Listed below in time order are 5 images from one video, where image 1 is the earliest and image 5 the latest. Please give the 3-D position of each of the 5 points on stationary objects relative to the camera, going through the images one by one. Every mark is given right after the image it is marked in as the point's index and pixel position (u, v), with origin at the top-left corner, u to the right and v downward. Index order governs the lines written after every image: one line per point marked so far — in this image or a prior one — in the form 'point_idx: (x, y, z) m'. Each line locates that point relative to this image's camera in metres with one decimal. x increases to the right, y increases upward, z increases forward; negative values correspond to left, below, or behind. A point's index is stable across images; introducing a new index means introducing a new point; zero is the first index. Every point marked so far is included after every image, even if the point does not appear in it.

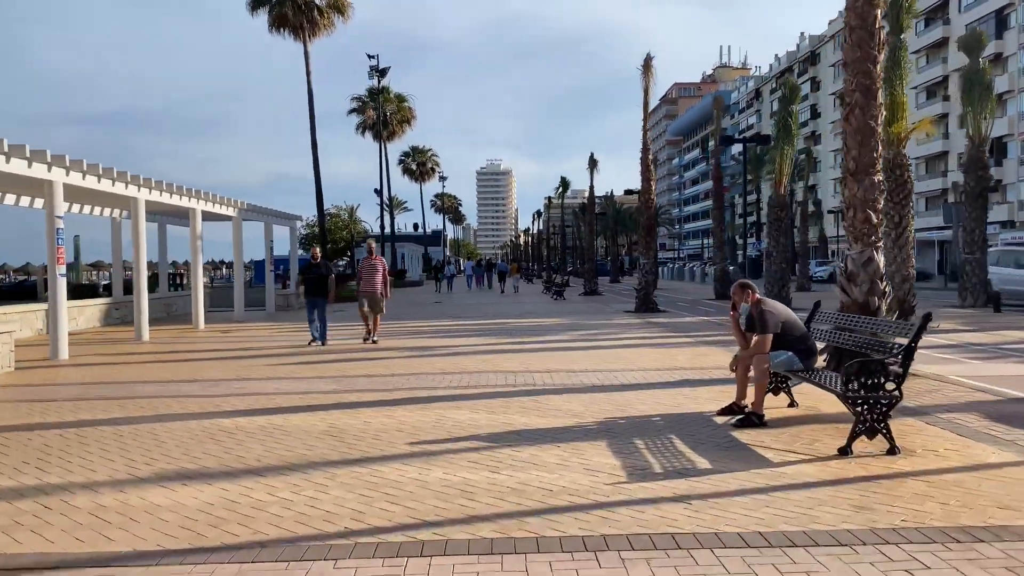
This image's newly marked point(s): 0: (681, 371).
0: (+2.2, -1.1, +10.3) m
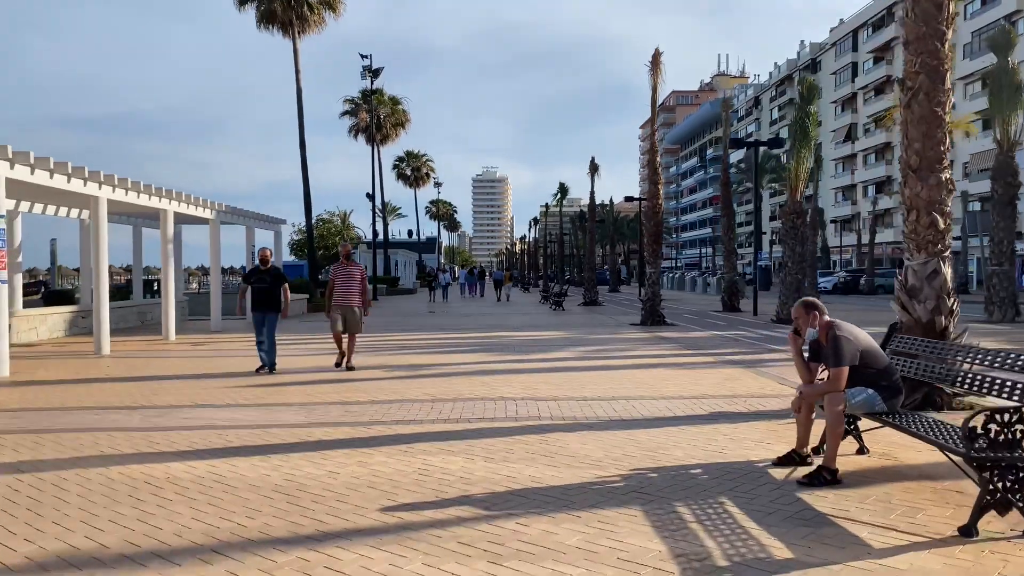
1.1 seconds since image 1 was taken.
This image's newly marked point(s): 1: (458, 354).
0: (+2.2, -1.3, +8.8) m
1: (-1.0, -1.2, +14.3) m
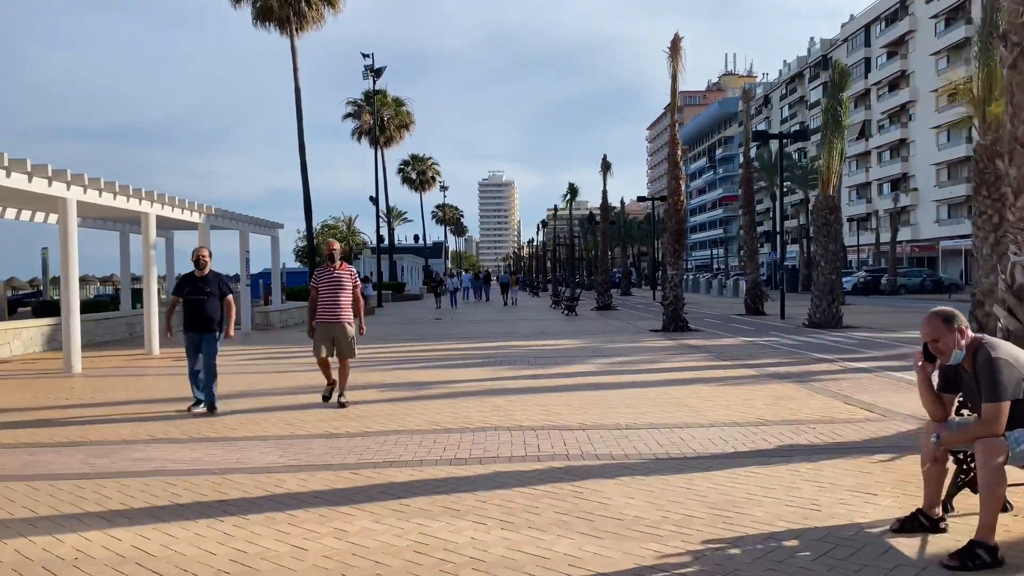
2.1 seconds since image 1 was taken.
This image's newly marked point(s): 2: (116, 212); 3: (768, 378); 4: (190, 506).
0: (+2.4, -1.3, +7.3) m
1: (-0.7, -1.3, +12.8) m
2: (-8.9, +1.7, +18.2) m
3: (+3.5, -1.2, +11.1) m
4: (-2.1, -1.4, +5.3) m
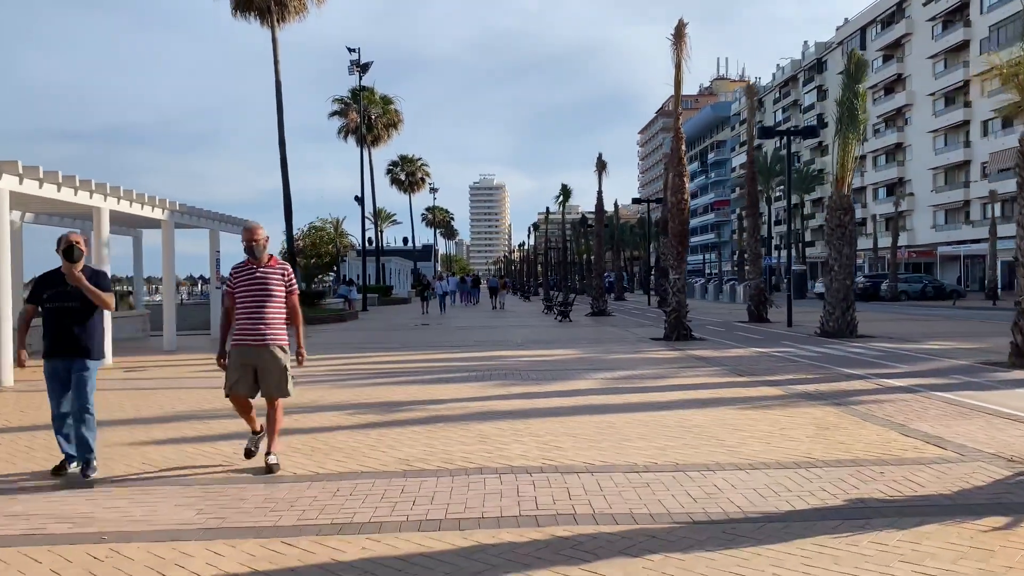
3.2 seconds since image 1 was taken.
0: (+2.3, -1.3, +5.8) m
1: (-0.9, -1.3, +11.2) m
2: (-9.1, +1.7, +16.6) m
3: (+3.4, -1.3, +9.6) m
4: (-2.2, -1.4, +3.7) m
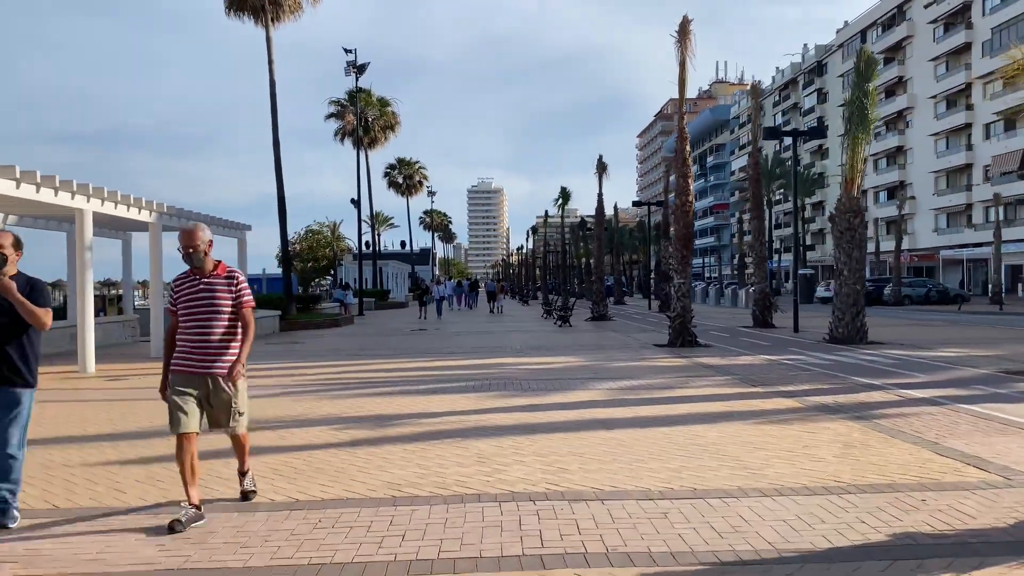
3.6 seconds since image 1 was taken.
0: (+2.3, -1.4, +5.2) m
1: (-0.9, -1.4, +10.7) m
2: (-9.1, +1.6, +16.0) m
3: (+3.4, -1.4, +9.0) m
4: (-2.2, -1.5, +3.1) m
